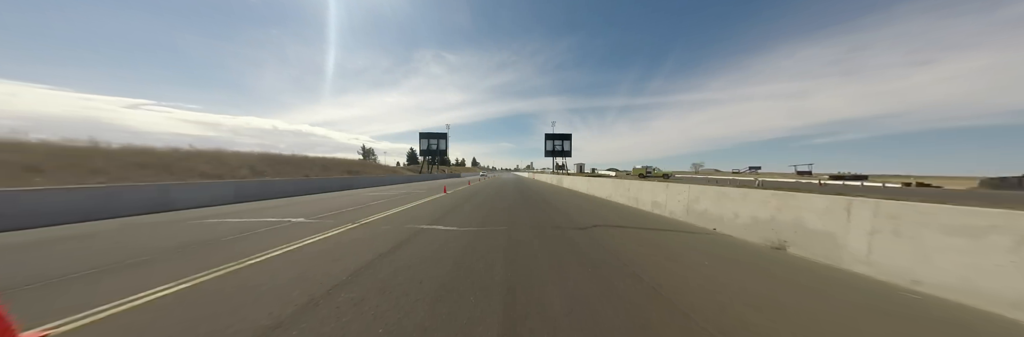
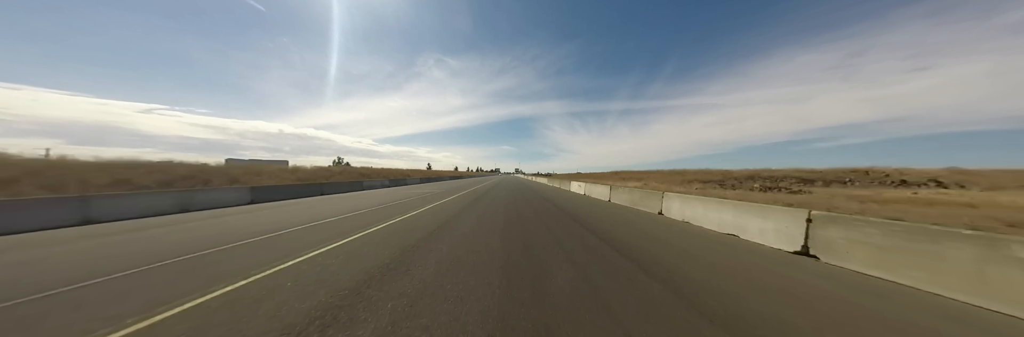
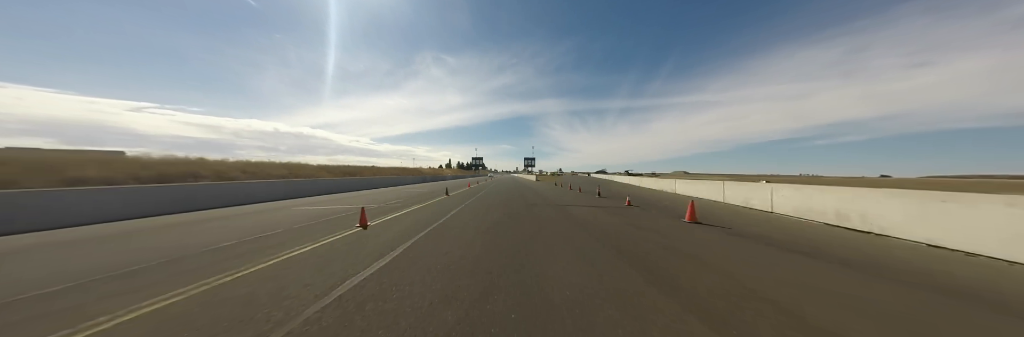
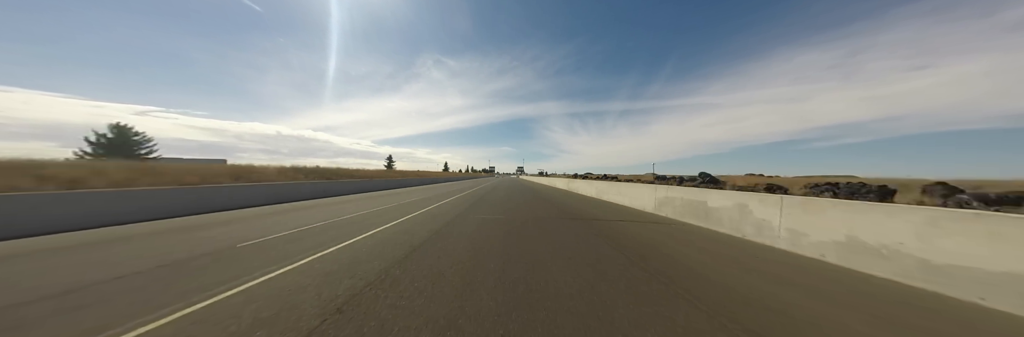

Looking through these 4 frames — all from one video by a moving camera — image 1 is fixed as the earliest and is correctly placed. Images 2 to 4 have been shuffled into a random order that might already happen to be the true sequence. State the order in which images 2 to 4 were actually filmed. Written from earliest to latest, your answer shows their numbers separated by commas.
3, 4, 2
